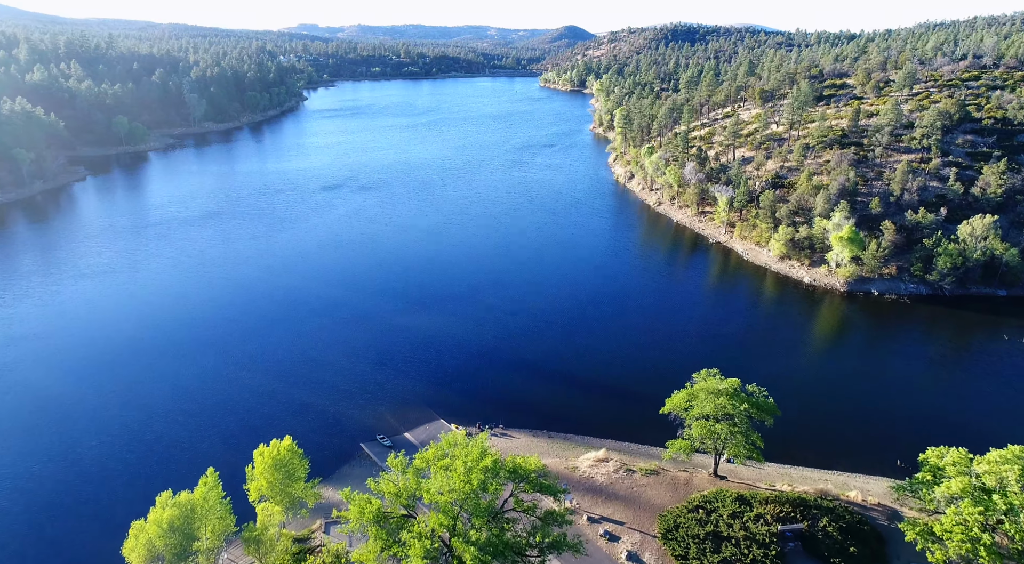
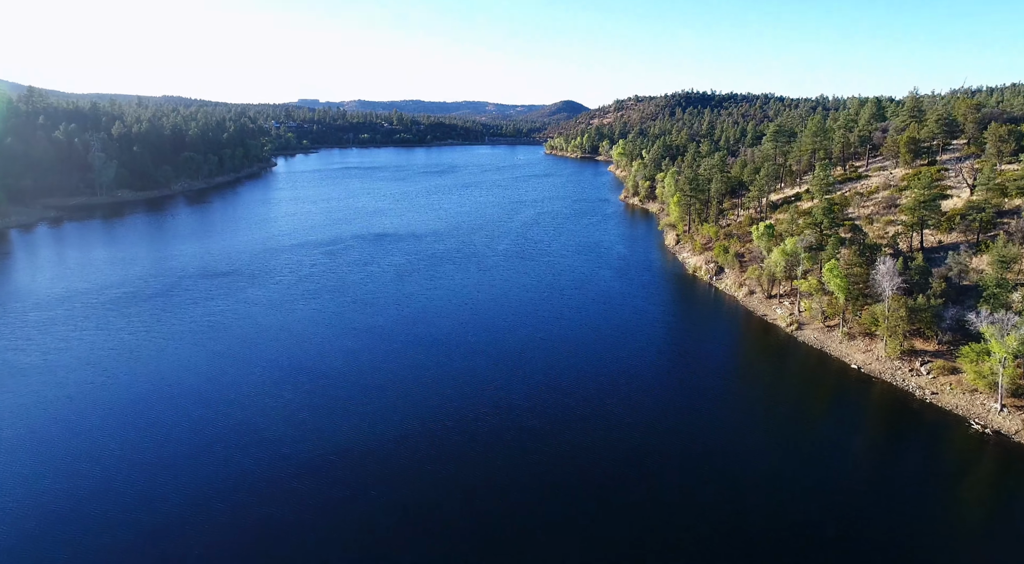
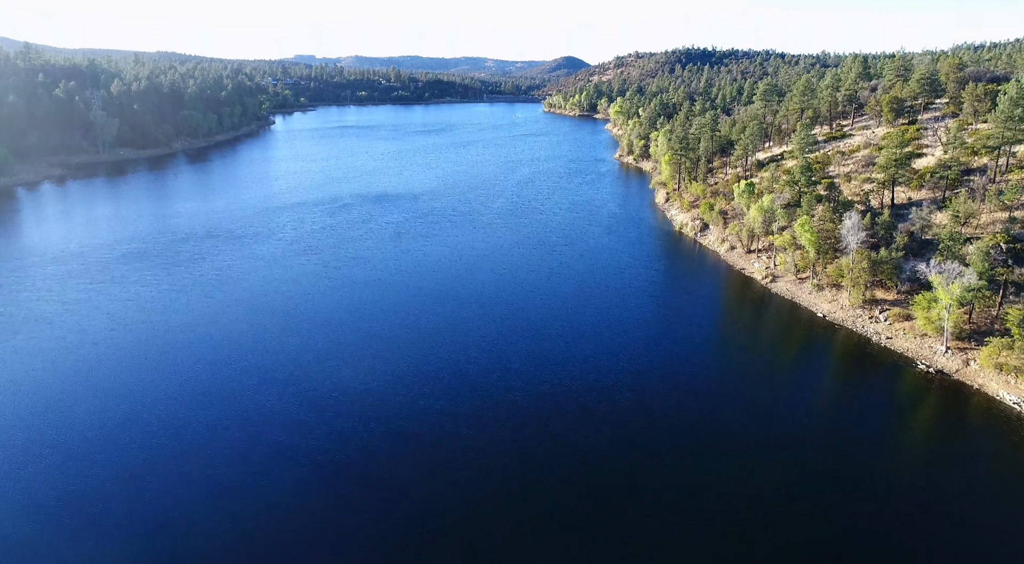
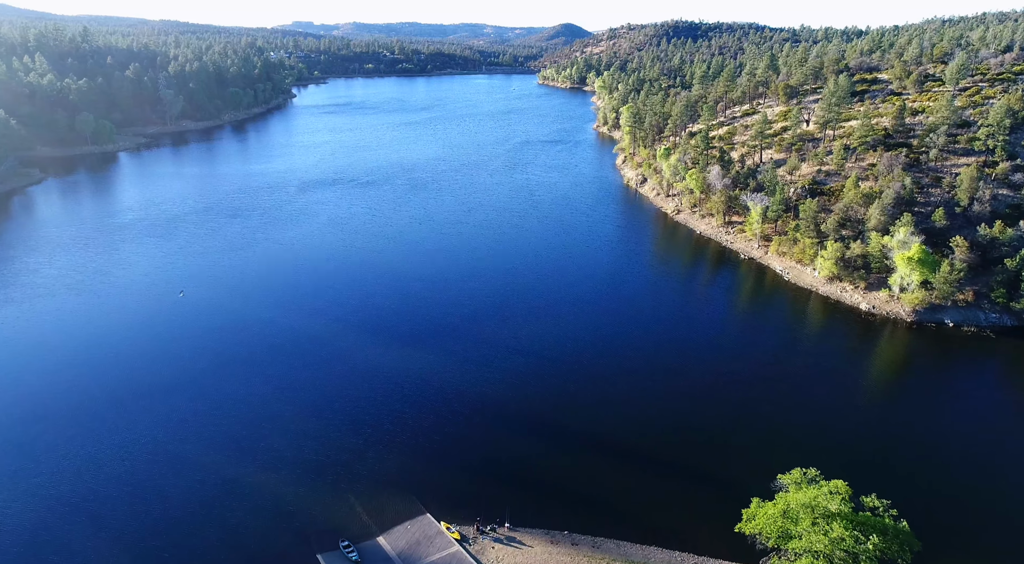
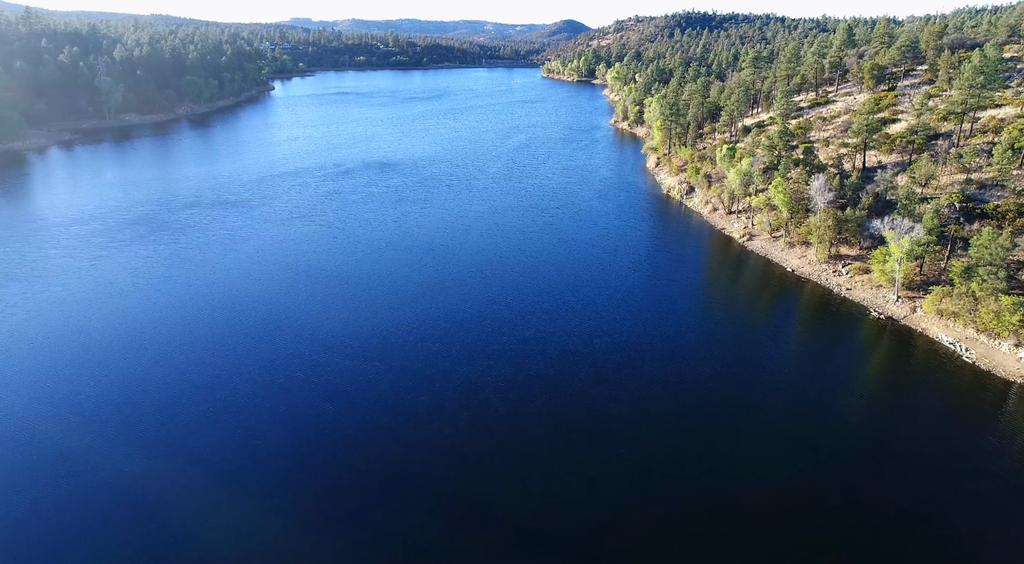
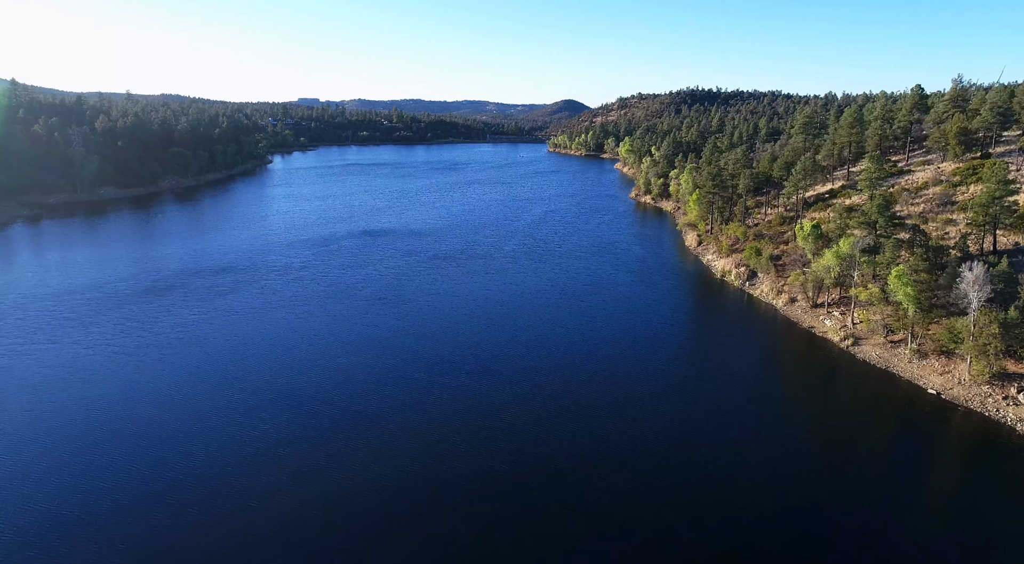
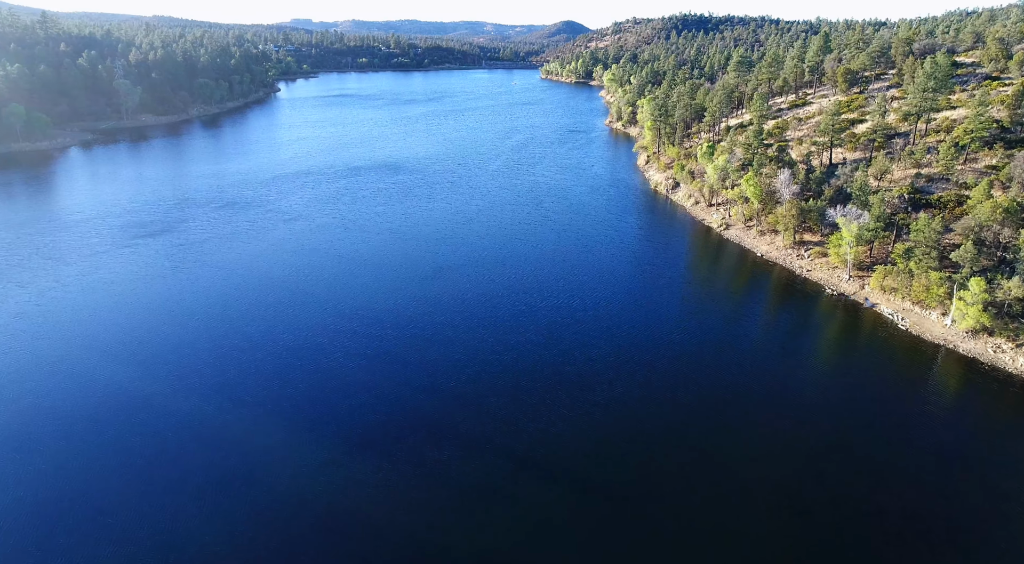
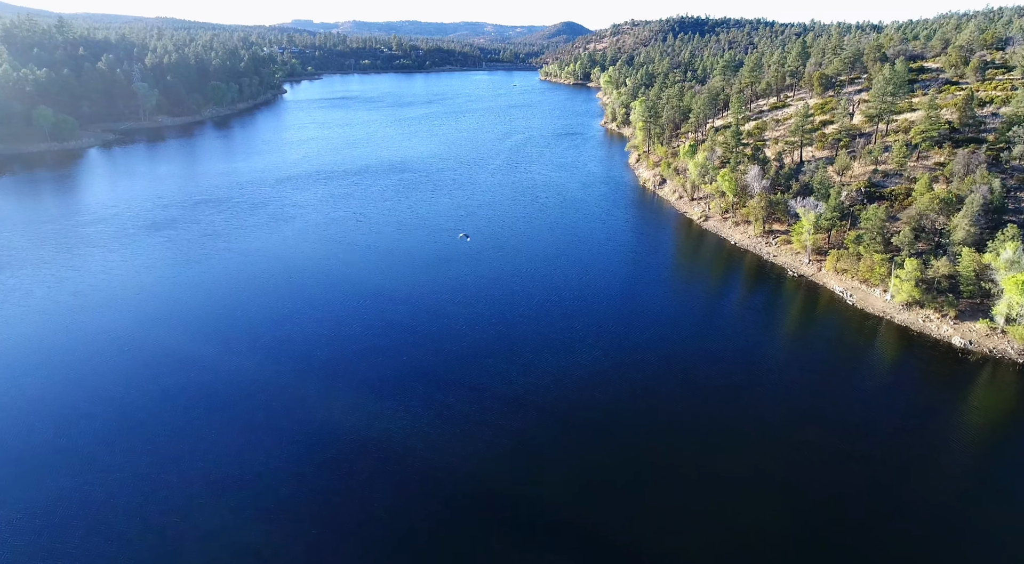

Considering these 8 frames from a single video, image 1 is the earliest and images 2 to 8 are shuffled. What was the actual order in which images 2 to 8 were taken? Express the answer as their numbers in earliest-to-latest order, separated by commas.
4, 8, 7, 5, 3, 2, 6
